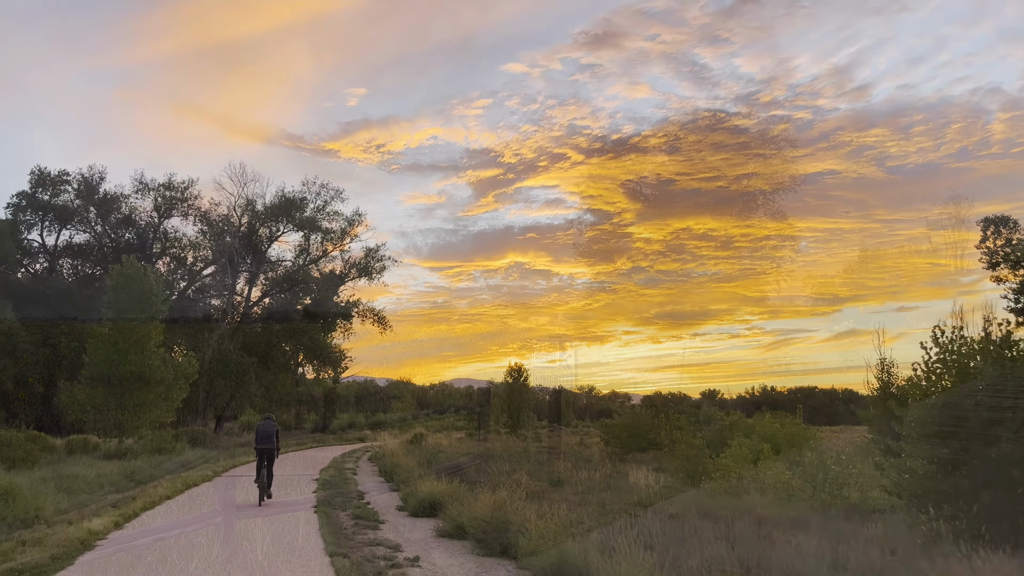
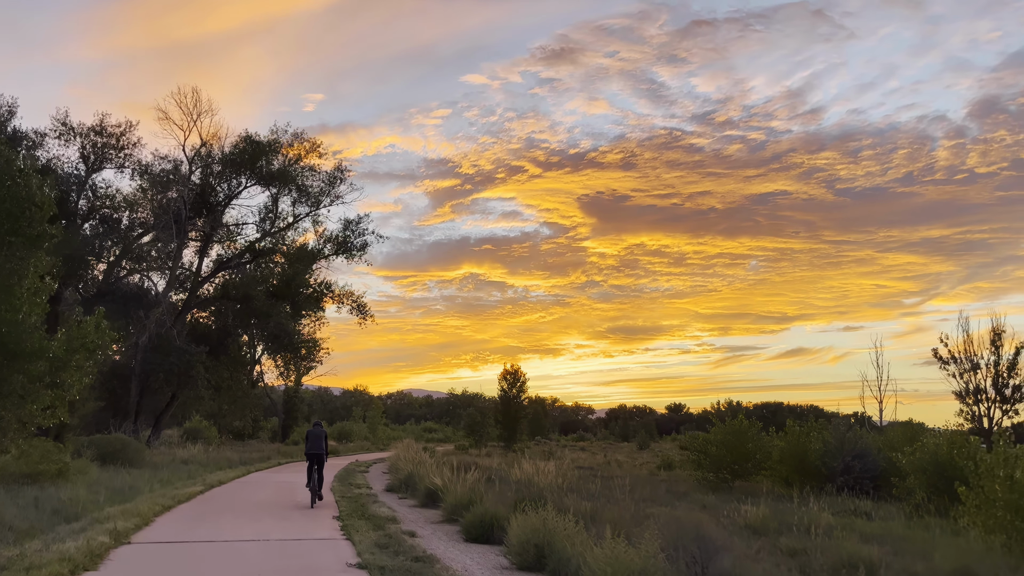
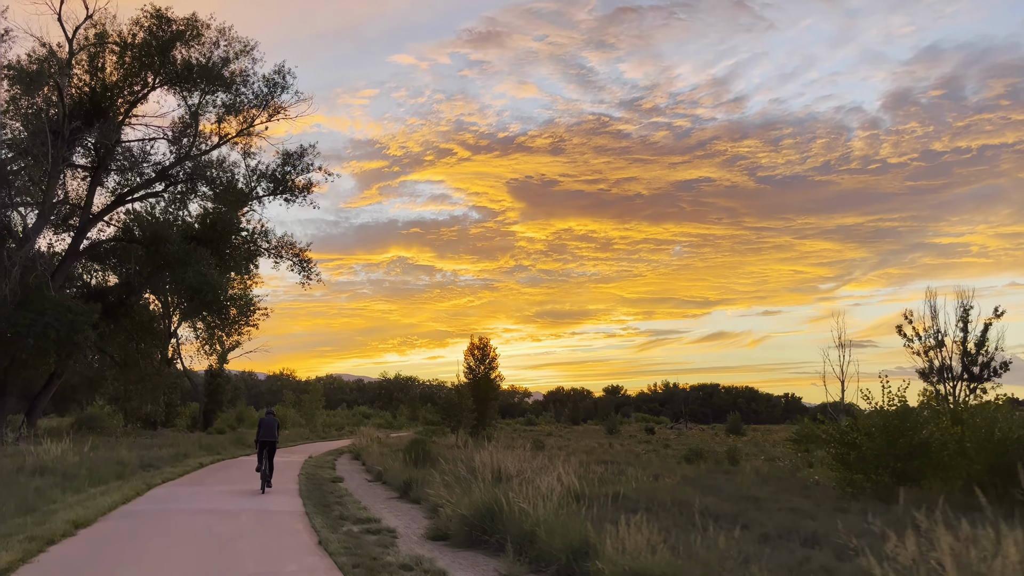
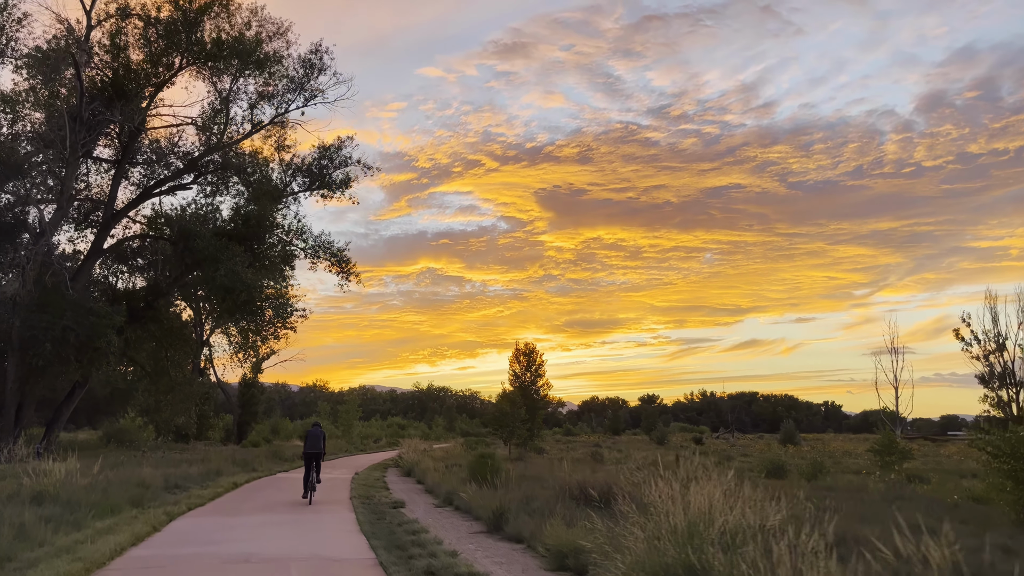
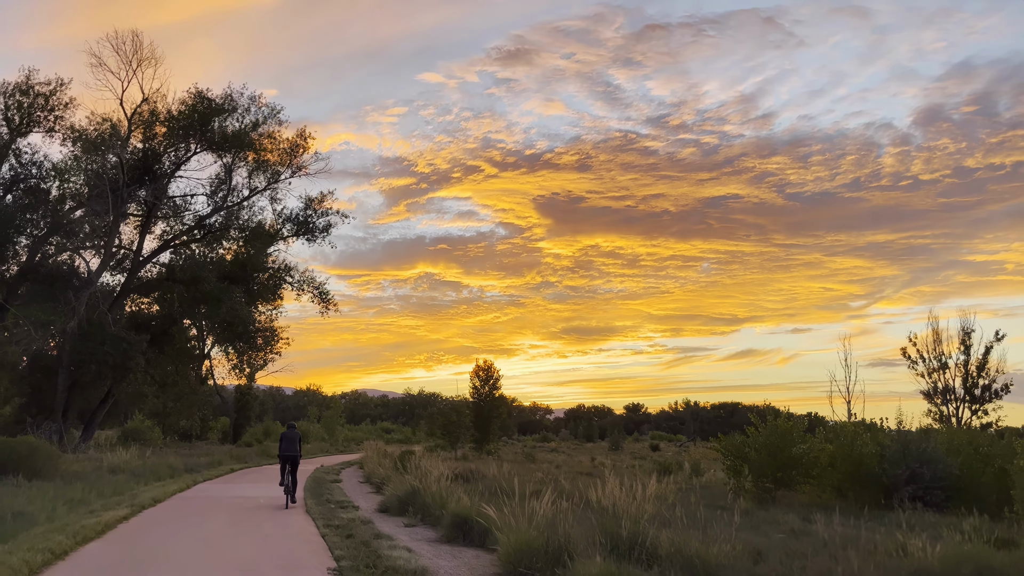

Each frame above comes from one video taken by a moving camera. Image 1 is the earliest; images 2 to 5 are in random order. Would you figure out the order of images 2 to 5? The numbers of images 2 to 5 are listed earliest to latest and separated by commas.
2, 5, 3, 4
